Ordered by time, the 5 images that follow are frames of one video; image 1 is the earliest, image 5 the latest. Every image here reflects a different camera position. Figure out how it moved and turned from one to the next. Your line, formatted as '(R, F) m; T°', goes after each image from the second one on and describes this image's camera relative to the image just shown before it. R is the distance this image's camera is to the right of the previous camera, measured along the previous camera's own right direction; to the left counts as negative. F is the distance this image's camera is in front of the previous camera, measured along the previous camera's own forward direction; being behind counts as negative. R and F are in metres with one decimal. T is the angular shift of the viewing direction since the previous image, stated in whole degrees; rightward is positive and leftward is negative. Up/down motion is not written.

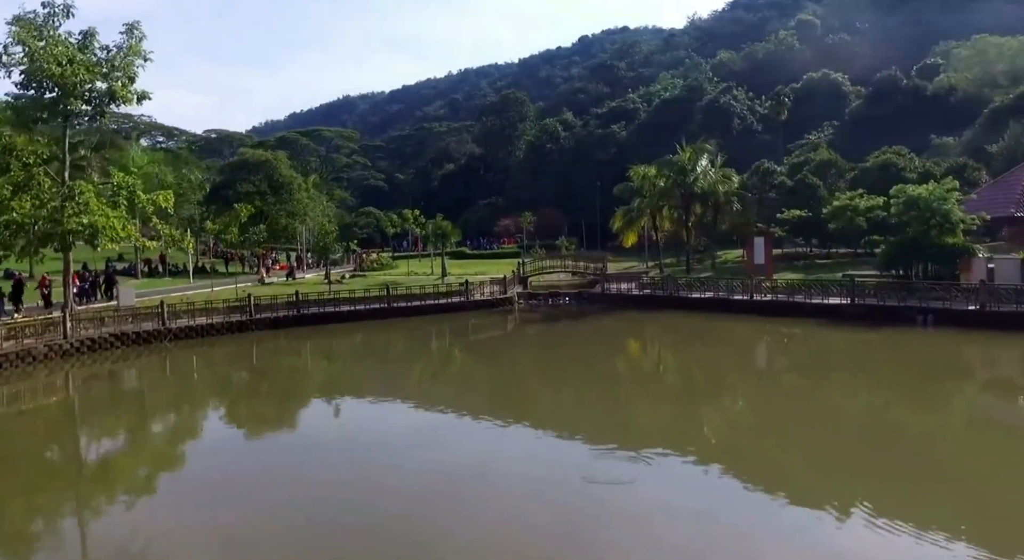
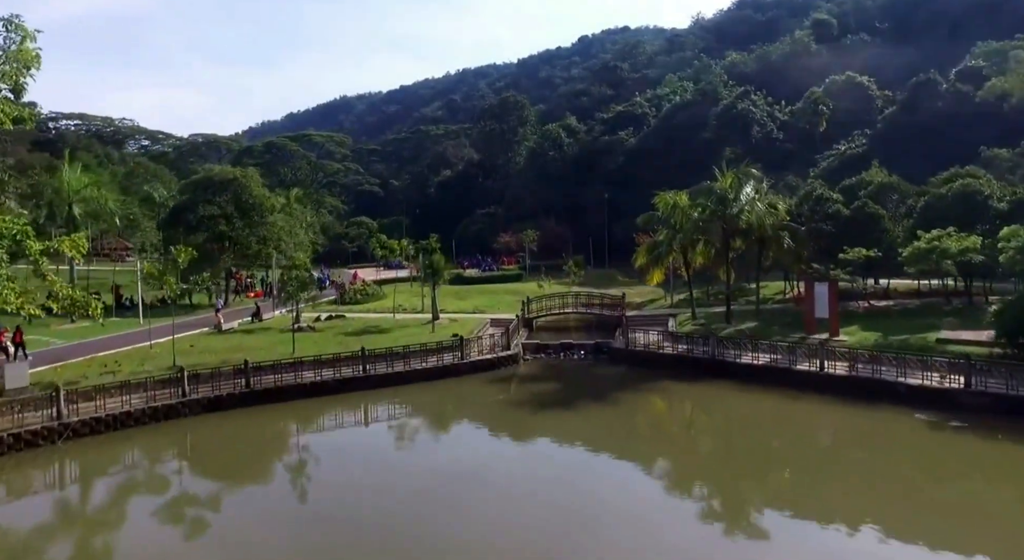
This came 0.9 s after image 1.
(-0.2, +5.6) m; 0°
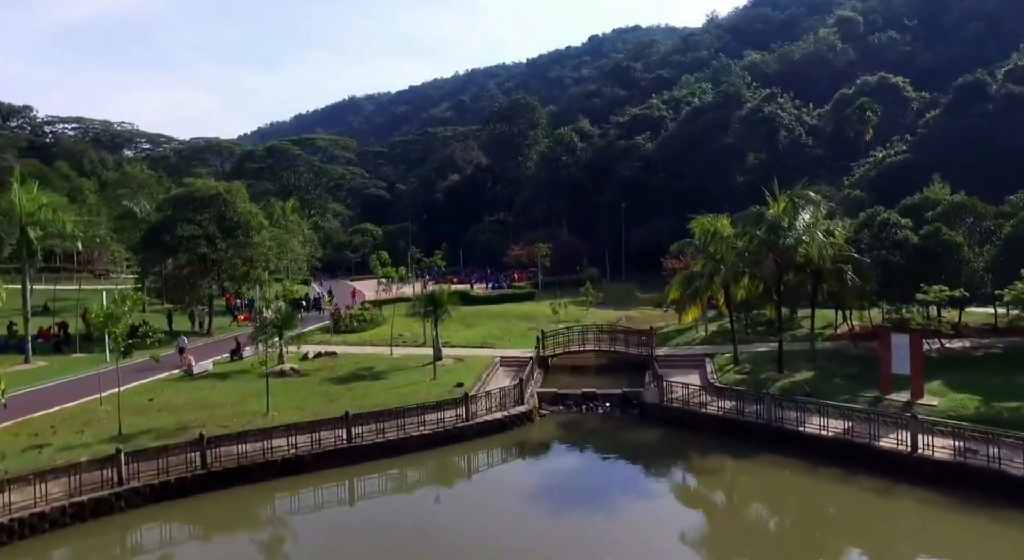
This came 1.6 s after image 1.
(-0.1, +4.0) m; -1°
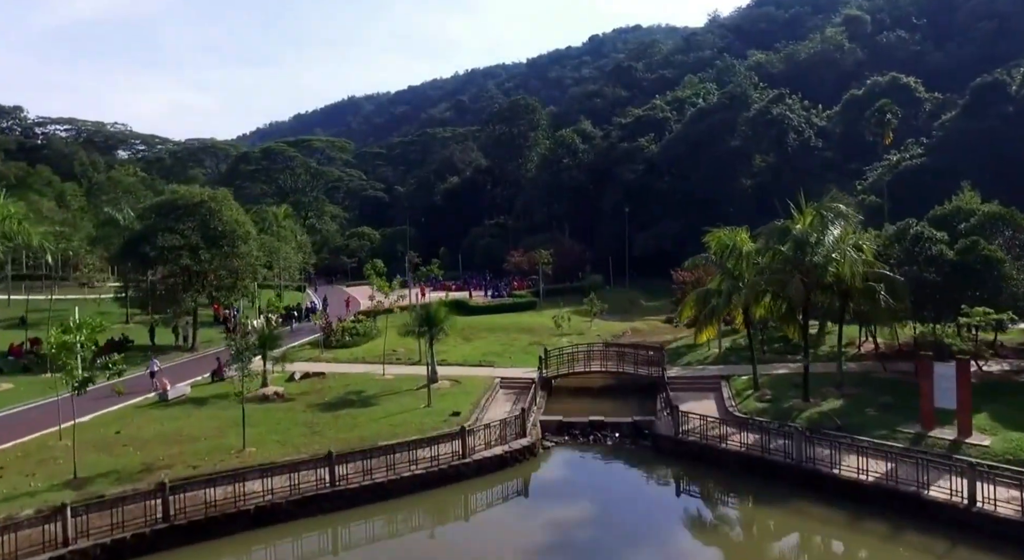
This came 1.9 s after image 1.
(0.0, +2.0) m; 0°
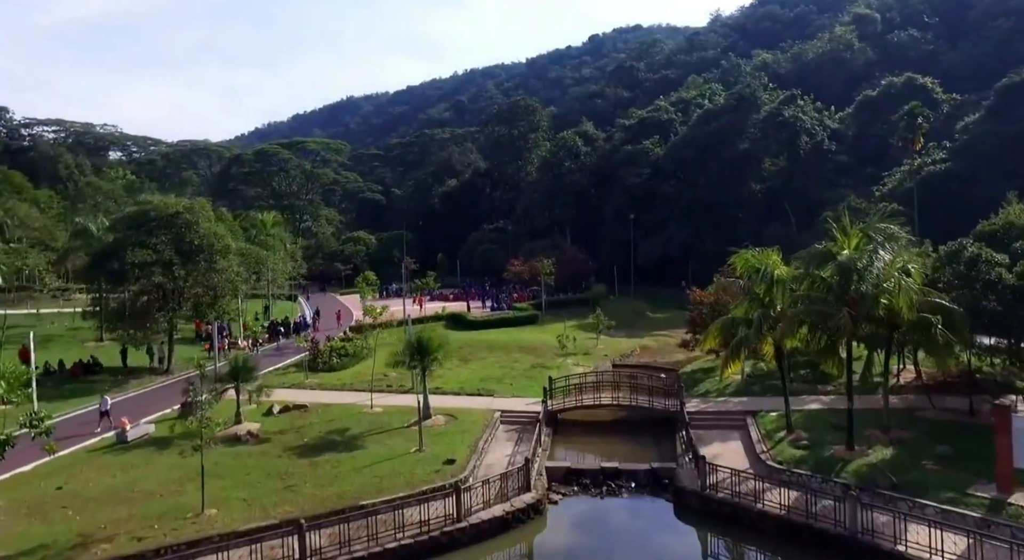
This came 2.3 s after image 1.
(-0.1, +2.7) m; 0°
